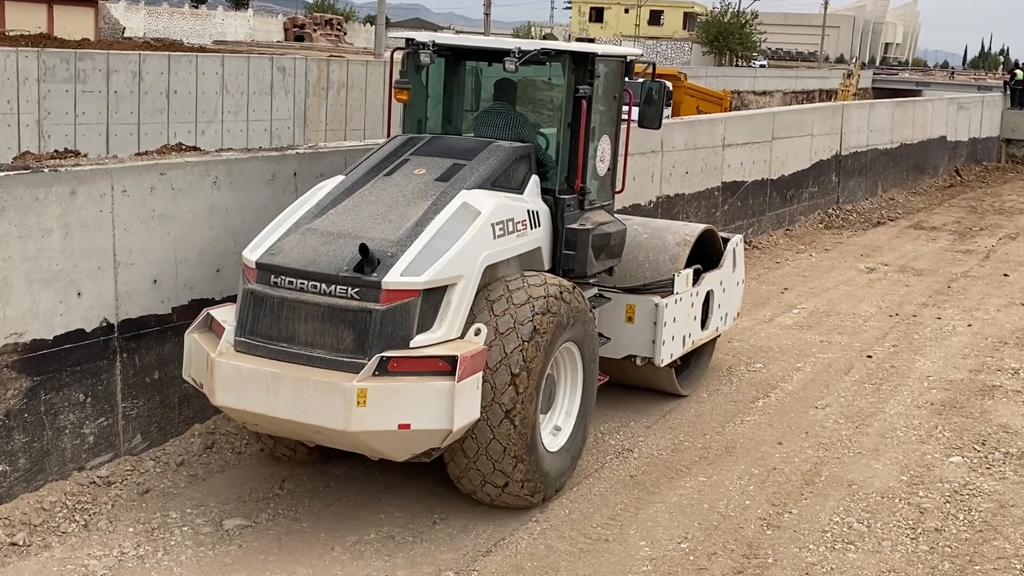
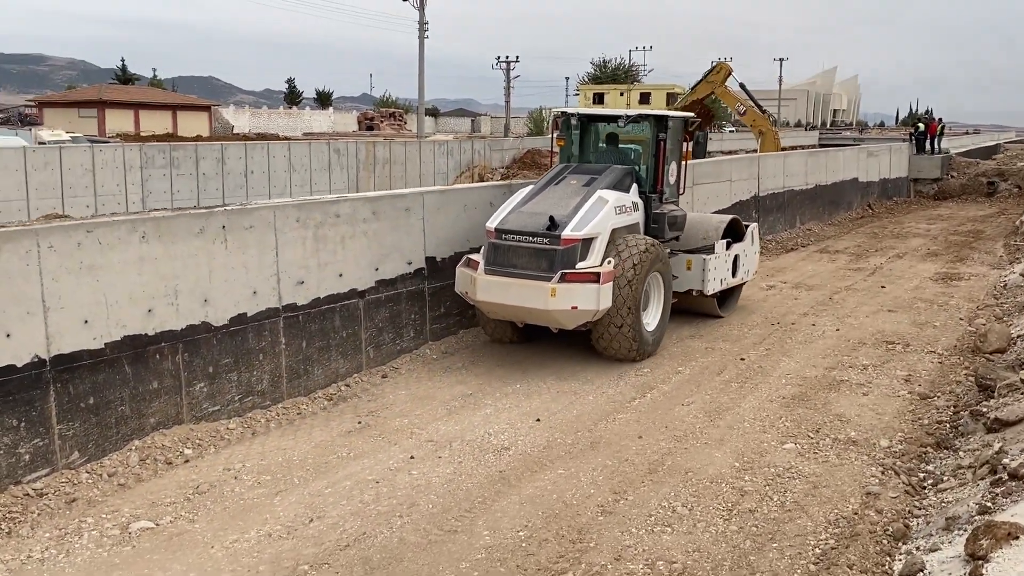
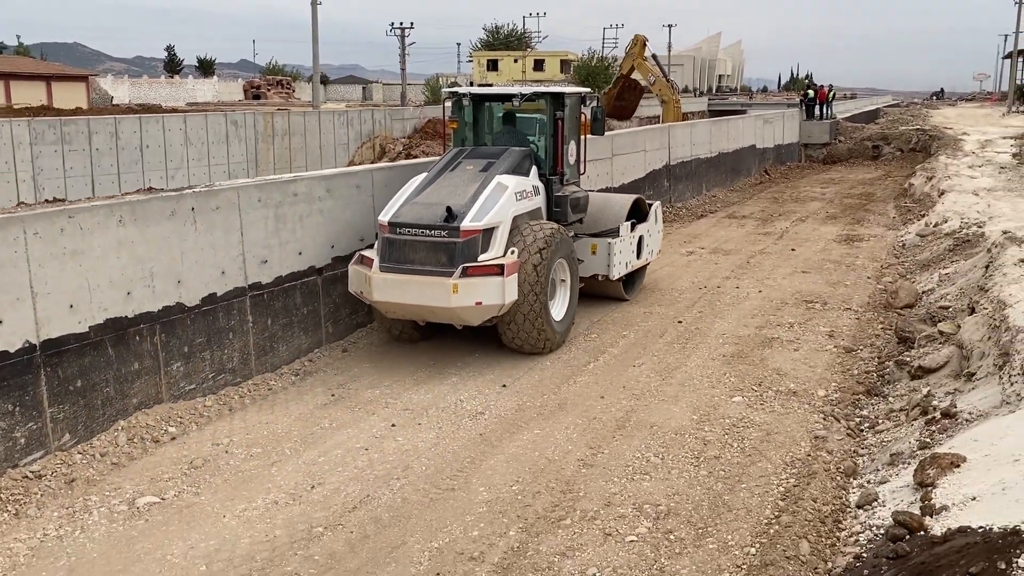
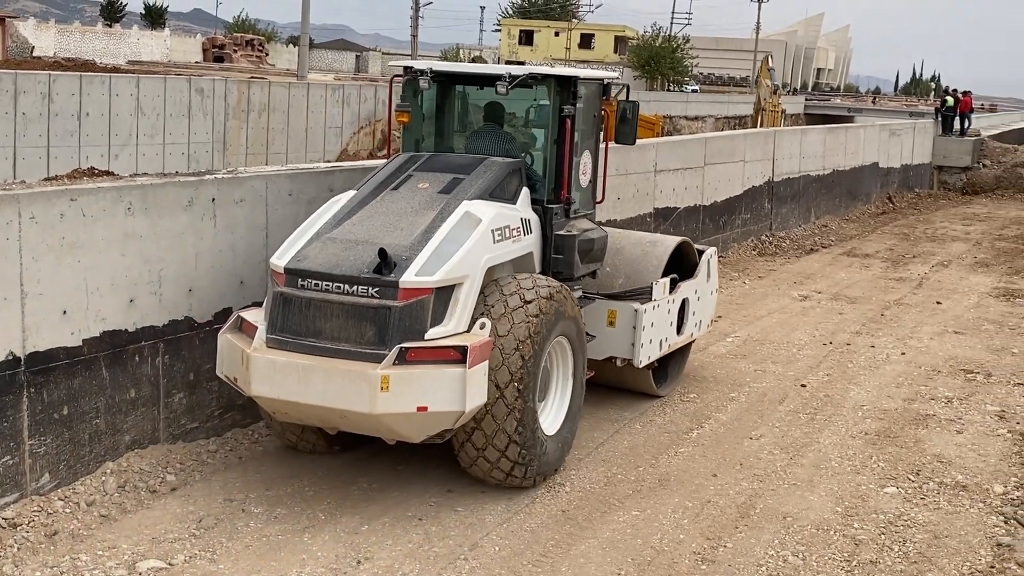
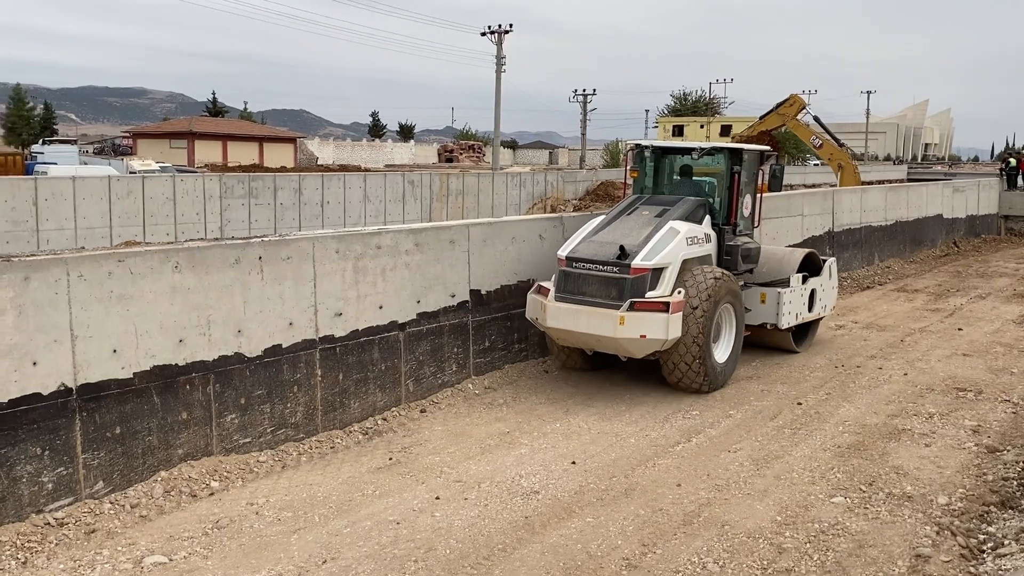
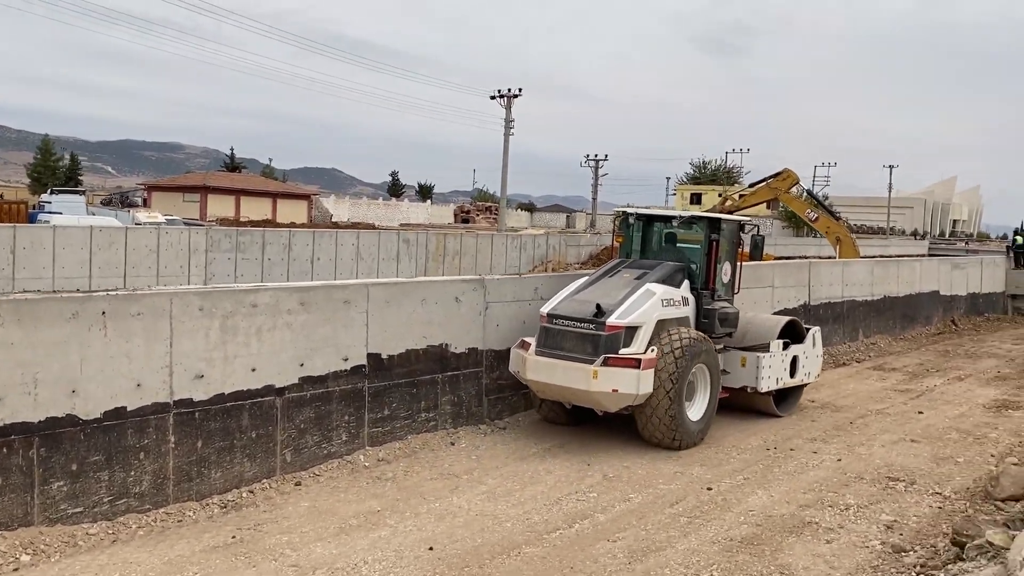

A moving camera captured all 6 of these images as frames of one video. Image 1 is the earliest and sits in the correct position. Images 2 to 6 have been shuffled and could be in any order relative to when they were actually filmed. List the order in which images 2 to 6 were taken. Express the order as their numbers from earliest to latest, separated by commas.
4, 3, 2, 5, 6
